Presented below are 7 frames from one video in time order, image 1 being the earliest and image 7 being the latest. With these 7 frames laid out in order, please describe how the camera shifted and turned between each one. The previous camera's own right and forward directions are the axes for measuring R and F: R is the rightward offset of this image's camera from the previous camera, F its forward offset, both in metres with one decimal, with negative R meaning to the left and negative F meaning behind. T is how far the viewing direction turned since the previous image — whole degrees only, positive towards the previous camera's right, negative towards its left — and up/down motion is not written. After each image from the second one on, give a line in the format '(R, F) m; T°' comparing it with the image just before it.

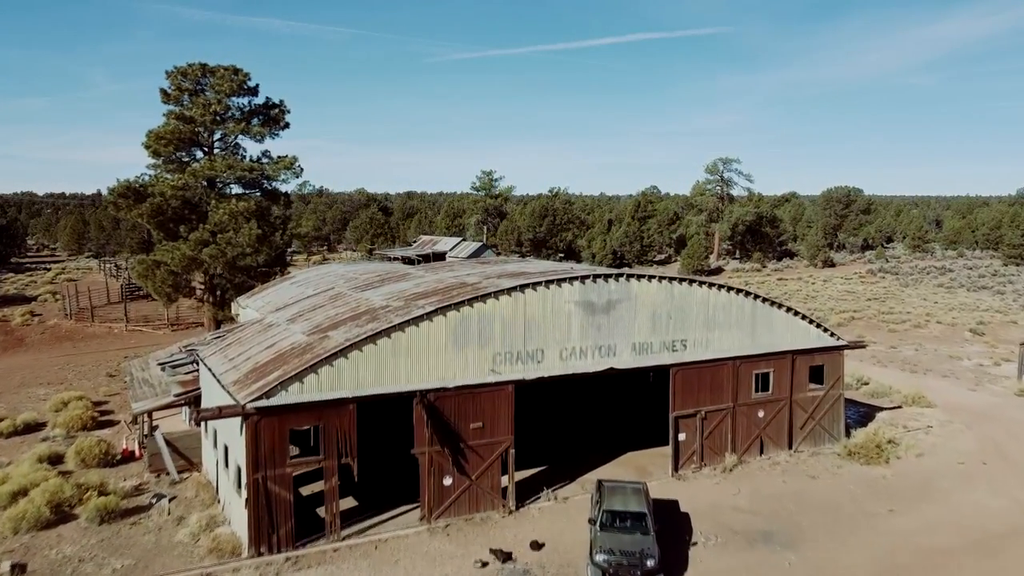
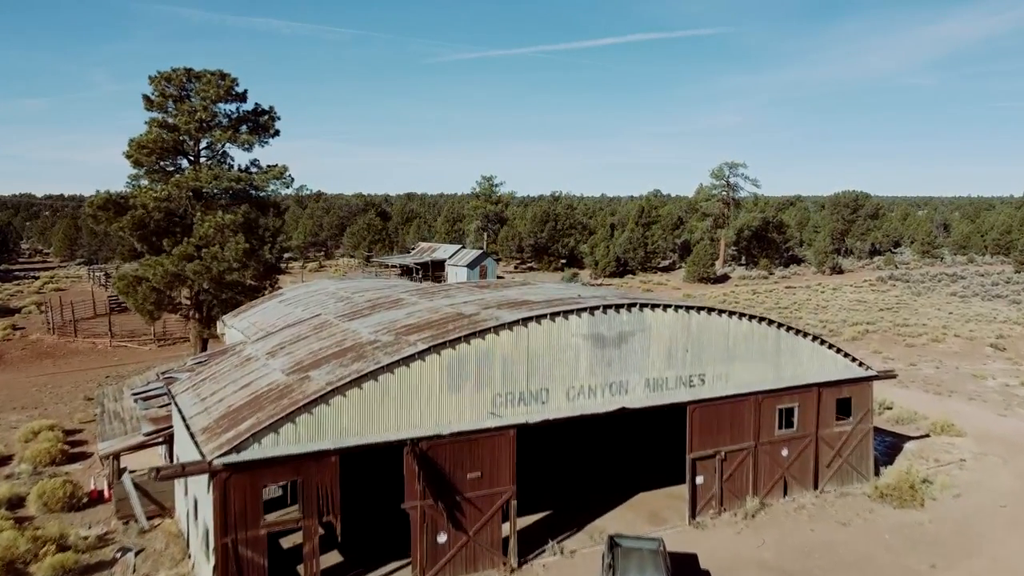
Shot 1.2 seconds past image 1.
(0.0, +1.5) m; 0°
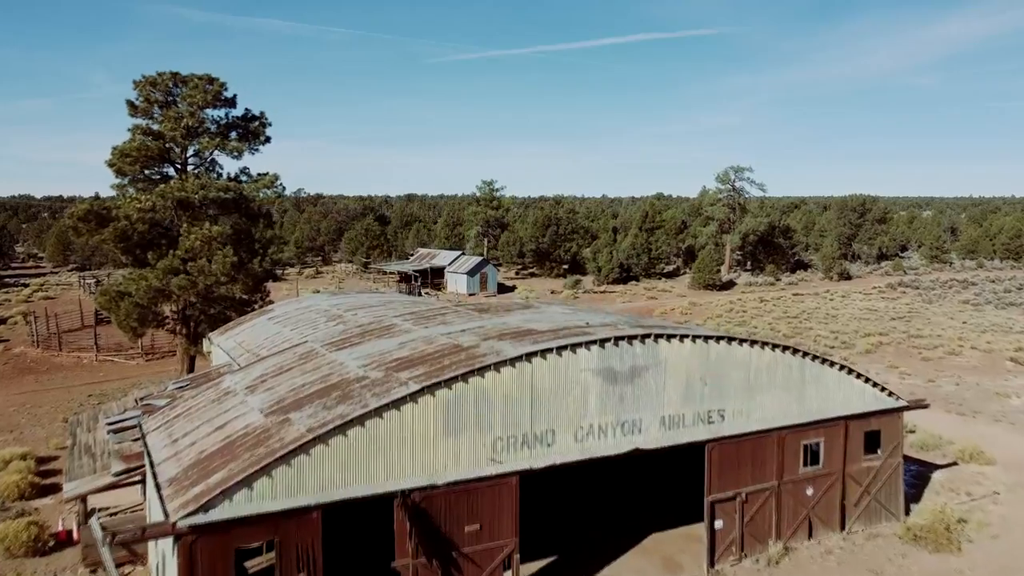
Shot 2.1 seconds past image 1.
(0.0, +1.3) m; 0°
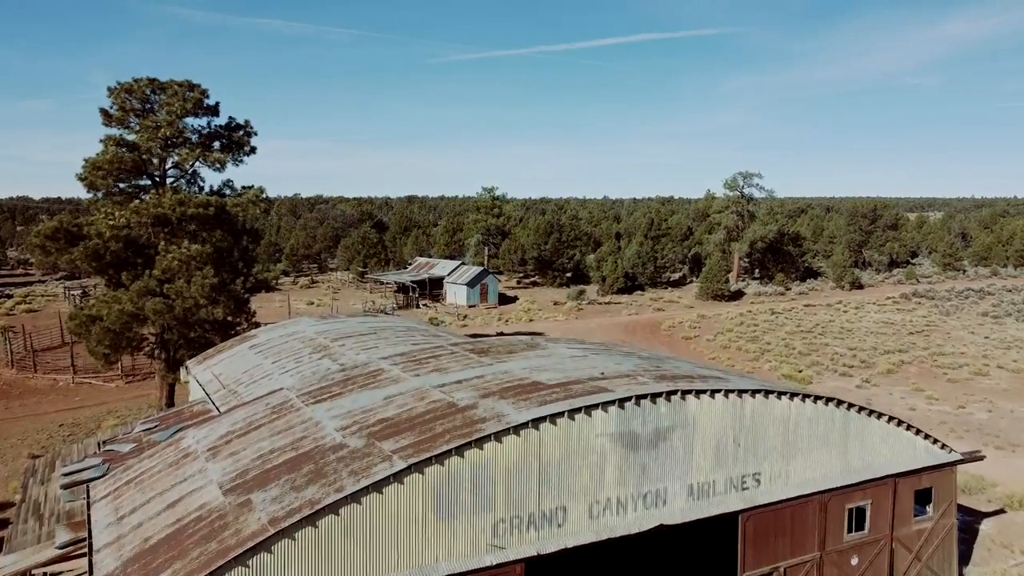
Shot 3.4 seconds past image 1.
(0.0, +1.9) m; 0°
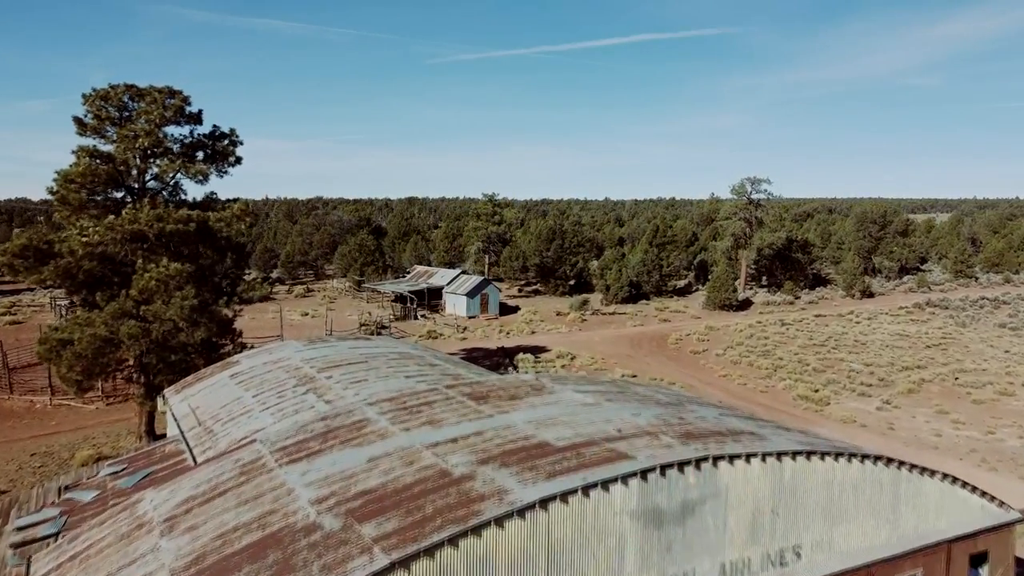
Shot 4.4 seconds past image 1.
(0.0, +1.6) m; 0°
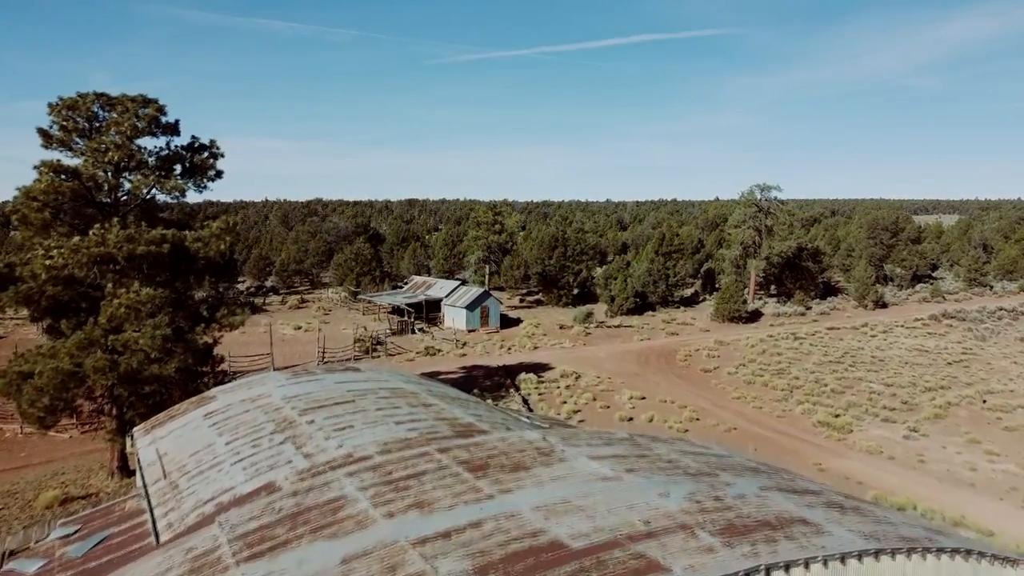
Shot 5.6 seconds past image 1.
(0.0, +1.9) m; 0°
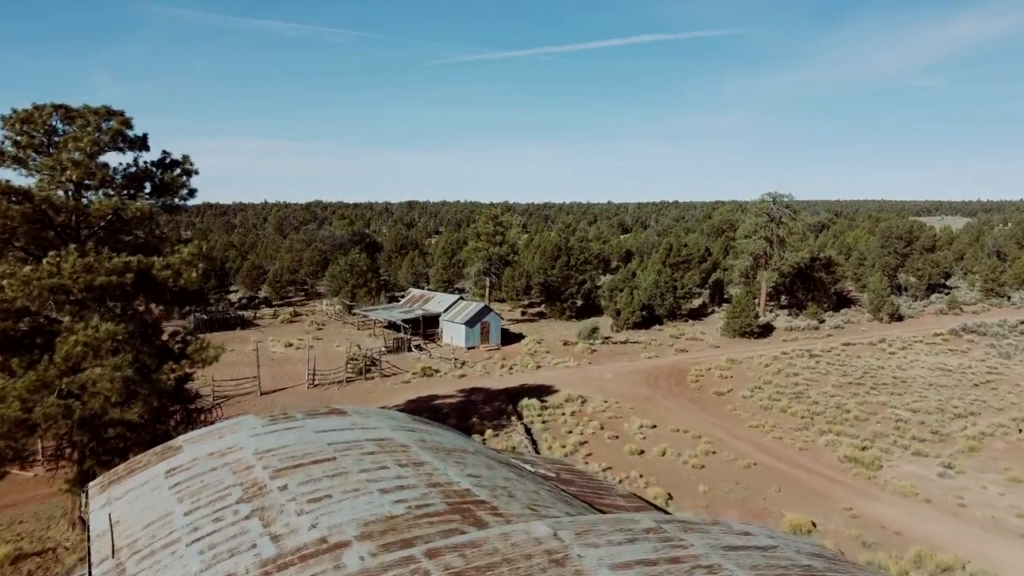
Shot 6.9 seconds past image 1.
(0.0, +2.1) m; 0°
